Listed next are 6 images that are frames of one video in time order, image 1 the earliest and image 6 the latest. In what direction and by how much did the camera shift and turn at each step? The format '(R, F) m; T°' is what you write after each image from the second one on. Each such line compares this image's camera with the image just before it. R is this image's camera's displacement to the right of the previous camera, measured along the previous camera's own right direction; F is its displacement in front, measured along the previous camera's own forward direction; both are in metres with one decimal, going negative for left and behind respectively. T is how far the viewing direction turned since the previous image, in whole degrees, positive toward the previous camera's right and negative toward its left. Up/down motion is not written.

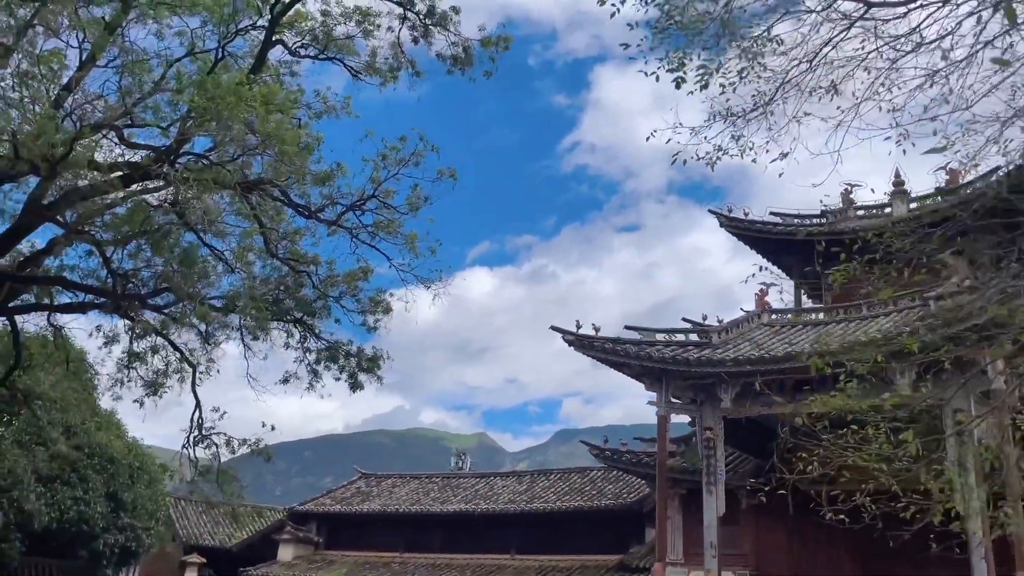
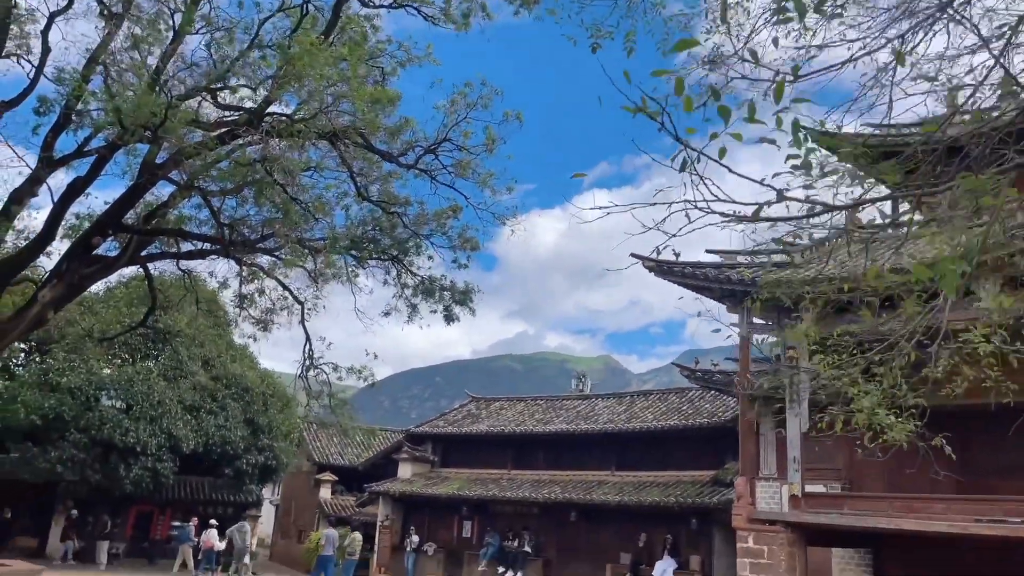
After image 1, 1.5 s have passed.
(+0.6, -0.5) m; -8°
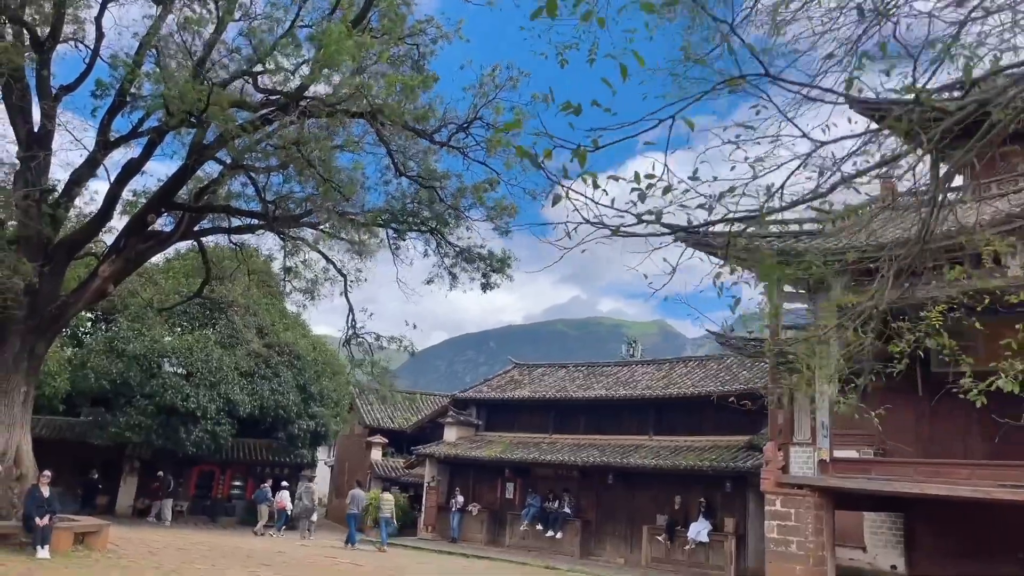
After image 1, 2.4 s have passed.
(+0.3, -0.4) m; -4°
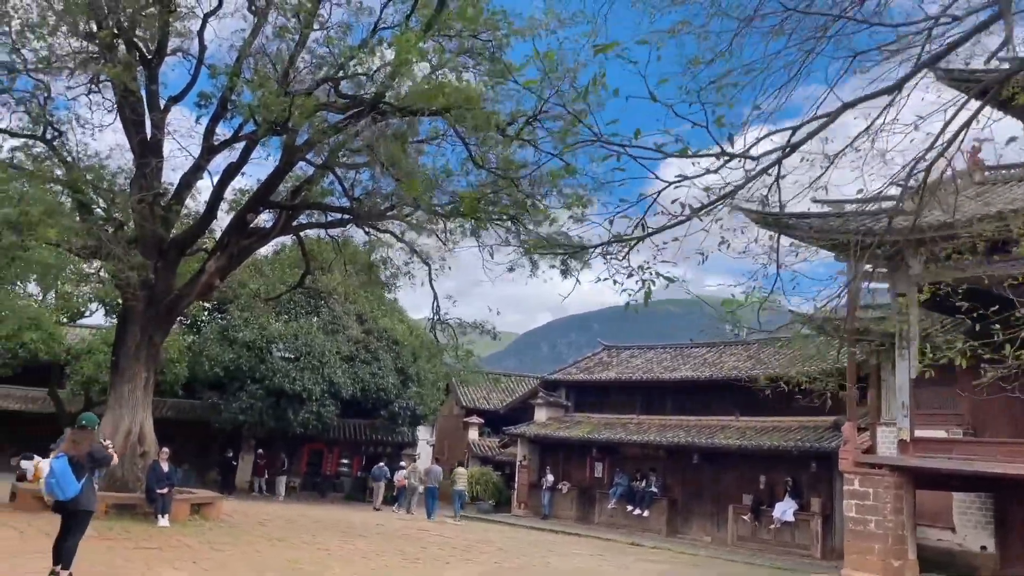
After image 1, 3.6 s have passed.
(+0.4, -0.5) m; -7°
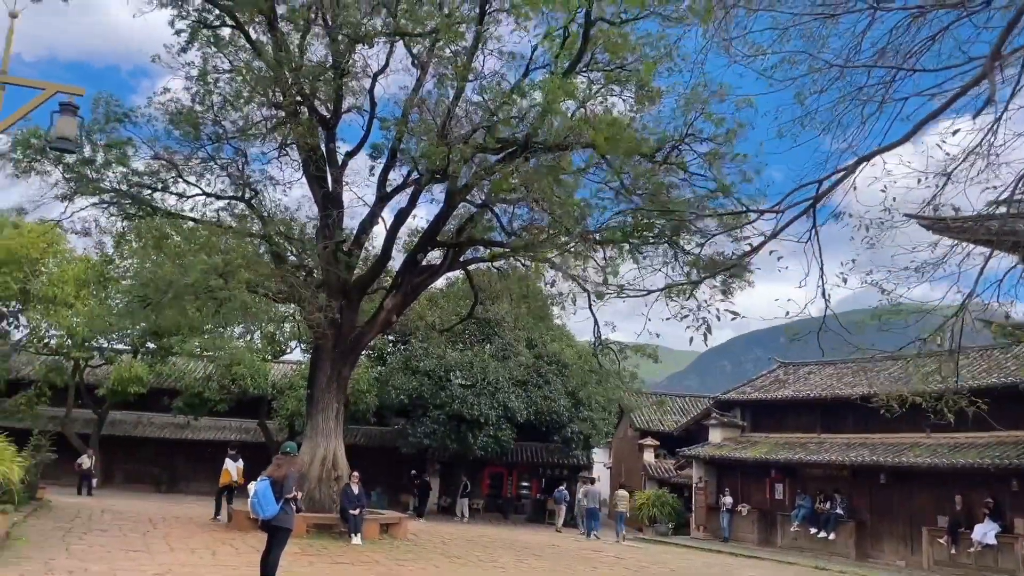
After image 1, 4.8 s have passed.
(+0.3, -0.4) m; -12°
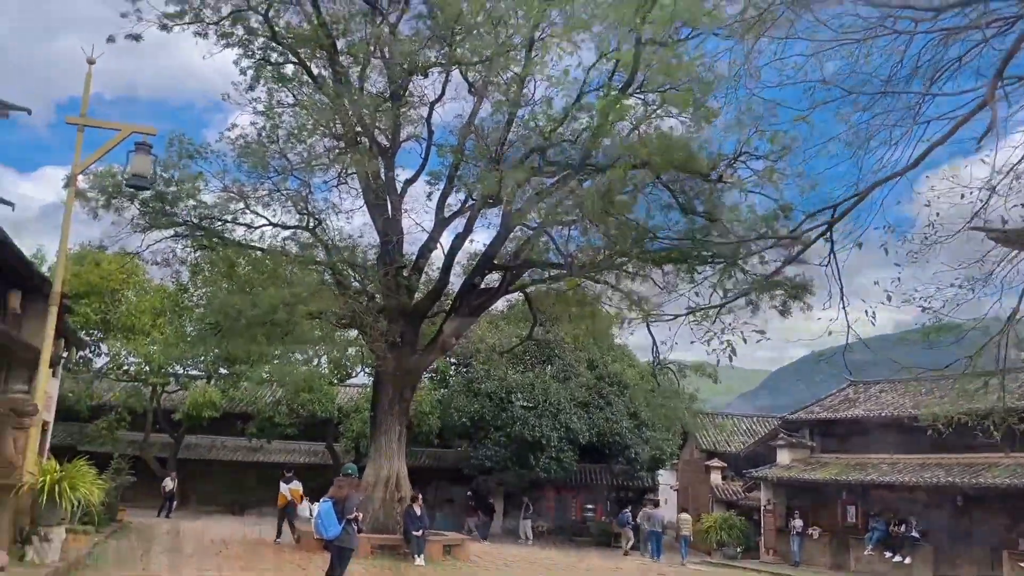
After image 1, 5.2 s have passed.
(+0.1, -0.1) m; -4°
